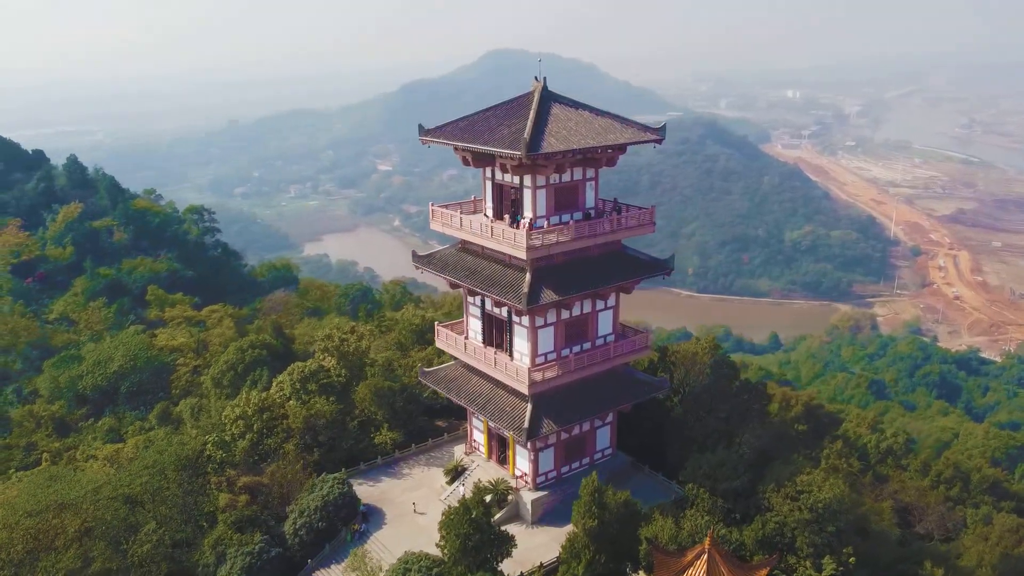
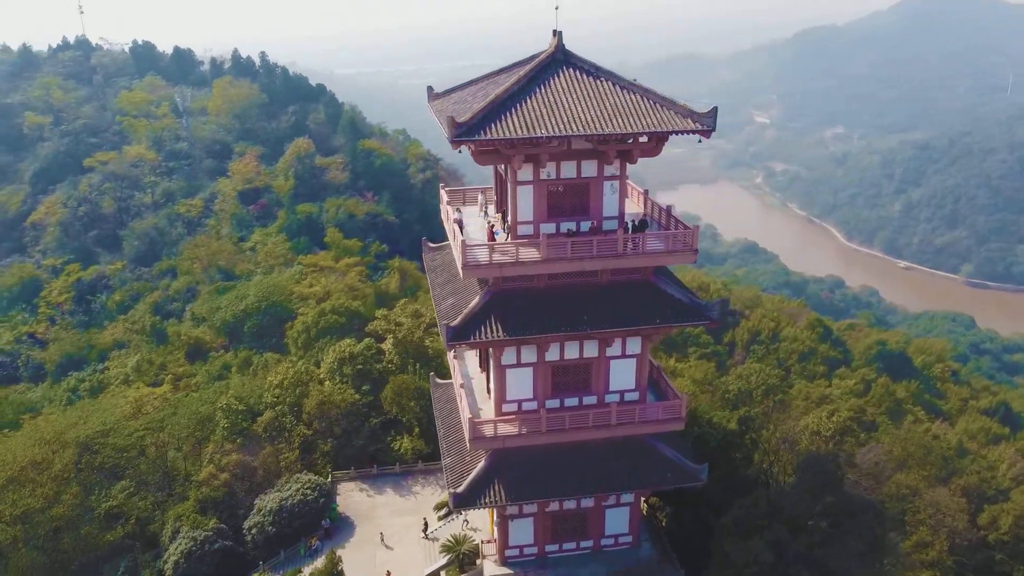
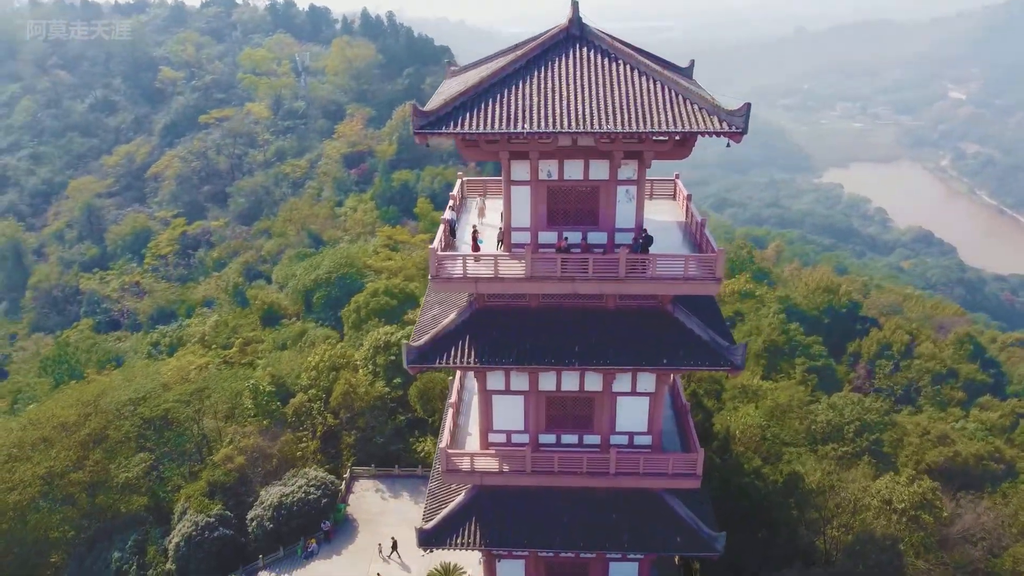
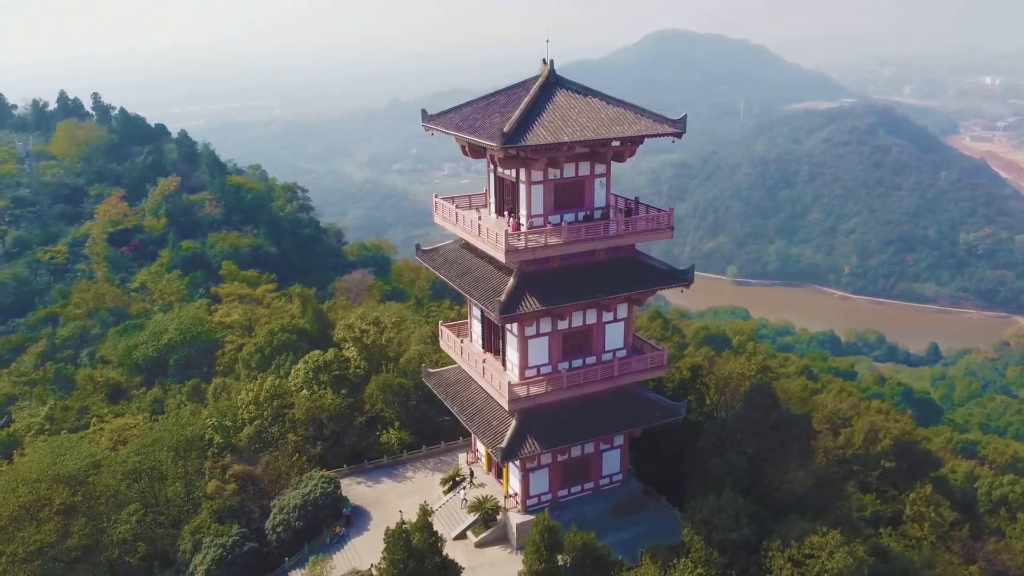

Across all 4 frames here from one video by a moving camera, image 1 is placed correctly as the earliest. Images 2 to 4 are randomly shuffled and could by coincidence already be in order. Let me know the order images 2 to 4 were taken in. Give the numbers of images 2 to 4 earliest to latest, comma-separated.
4, 2, 3
